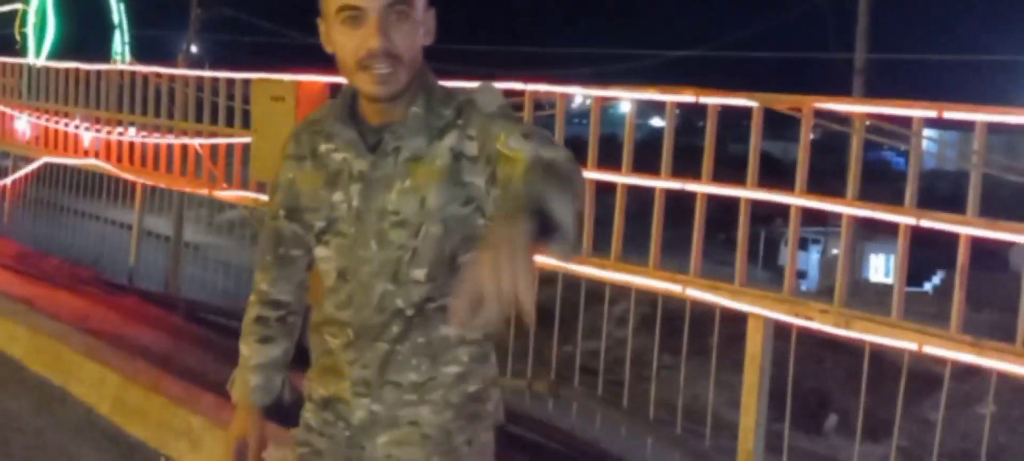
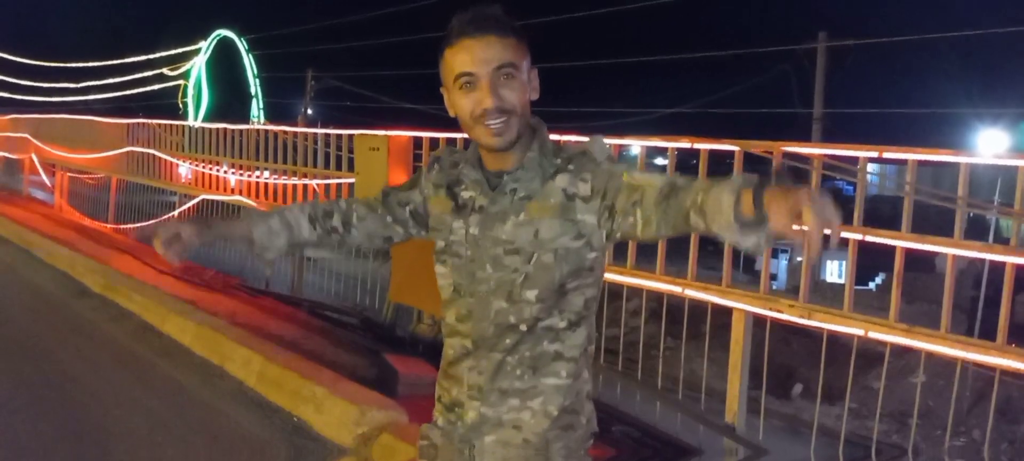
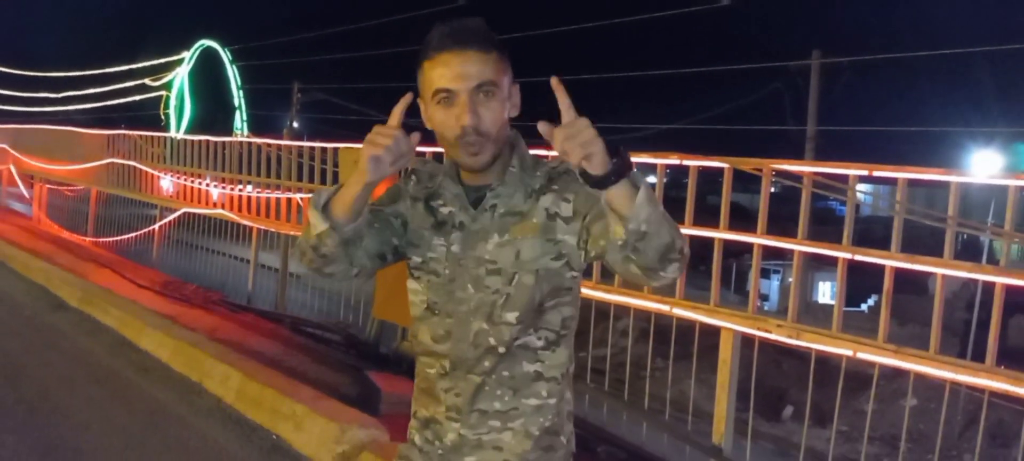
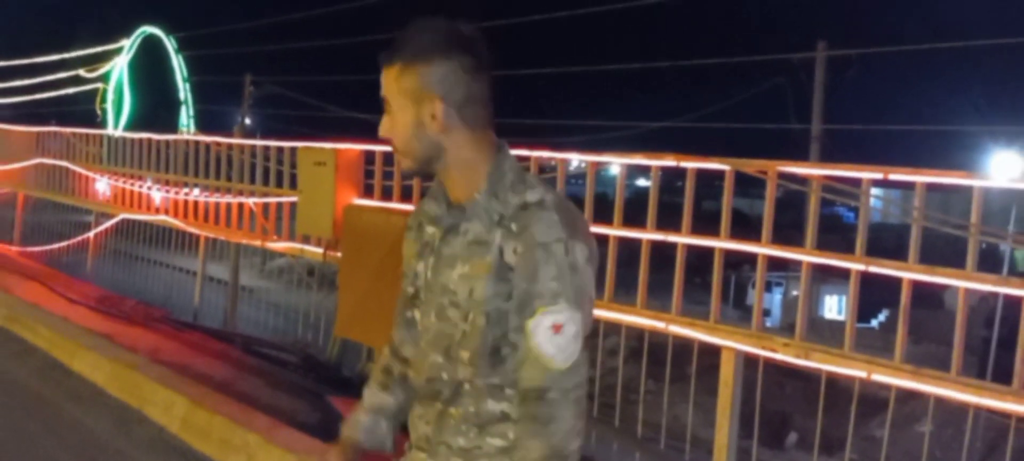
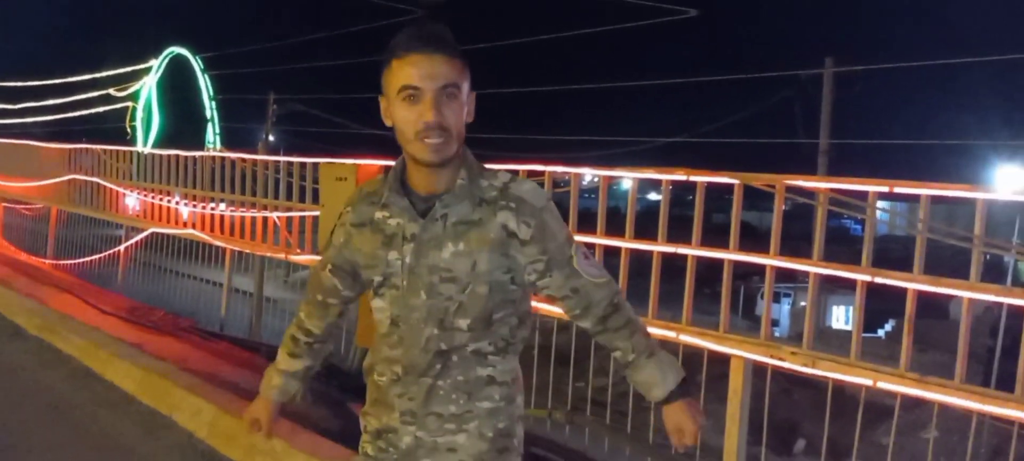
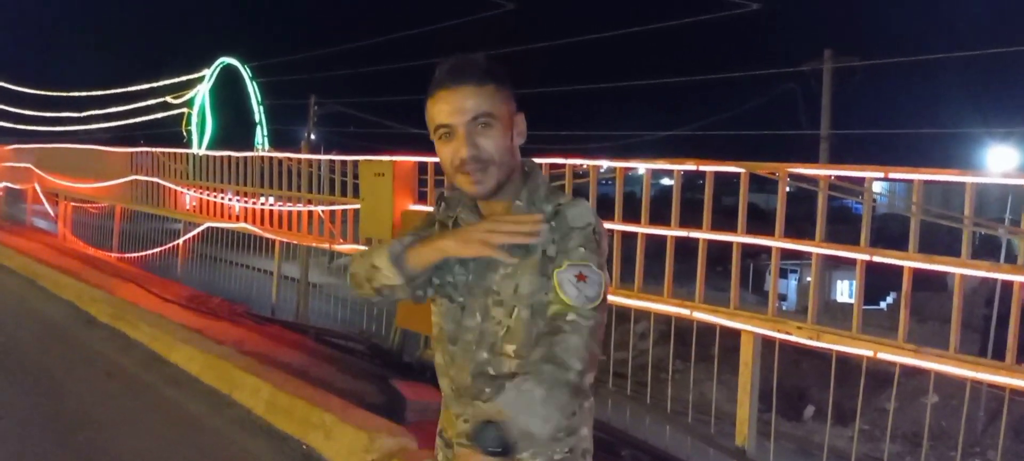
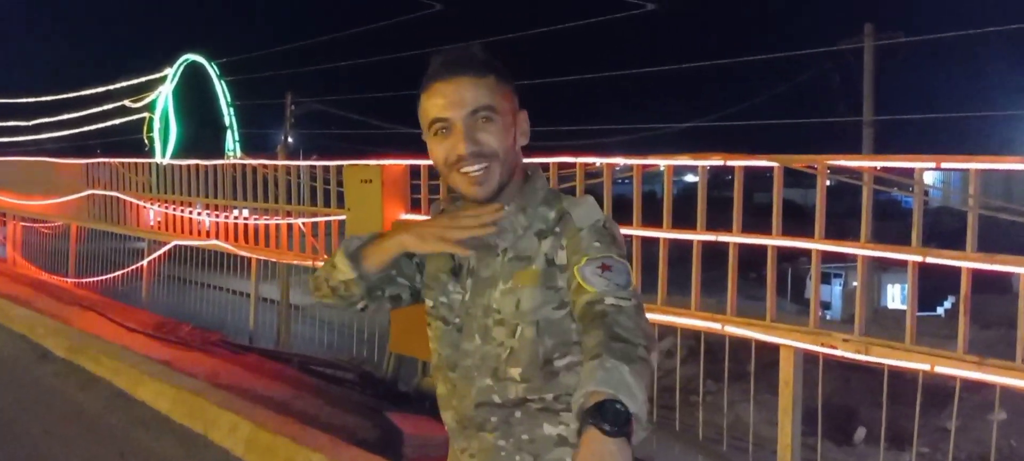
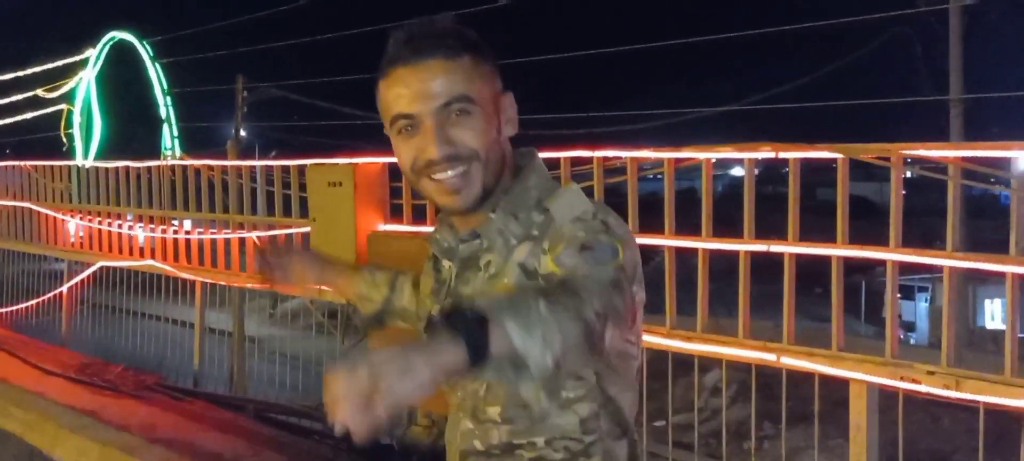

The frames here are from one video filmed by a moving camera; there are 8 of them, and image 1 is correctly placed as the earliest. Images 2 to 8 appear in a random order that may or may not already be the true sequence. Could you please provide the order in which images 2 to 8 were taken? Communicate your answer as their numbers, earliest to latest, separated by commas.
4, 5, 3, 2, 6, 7, 8
